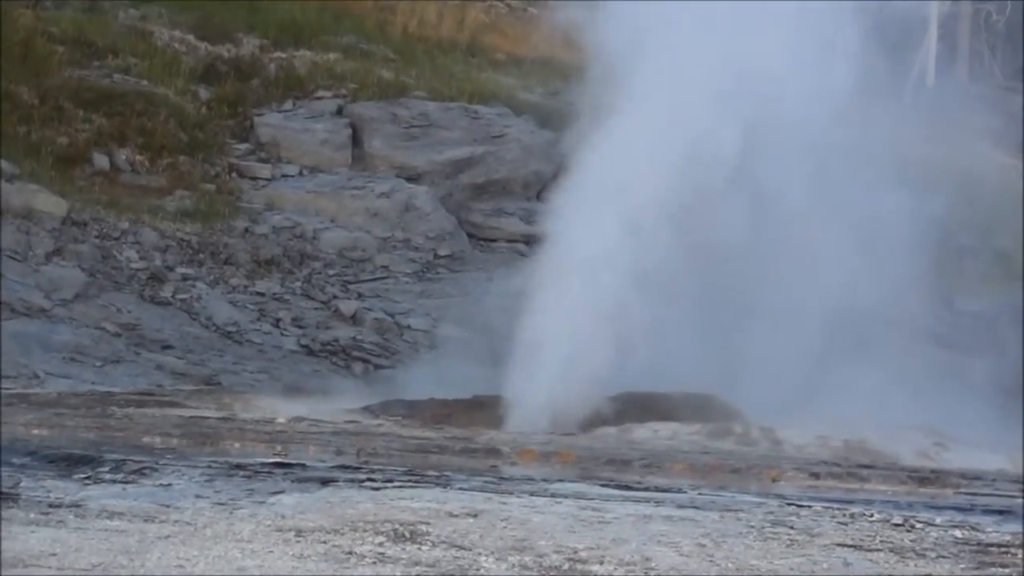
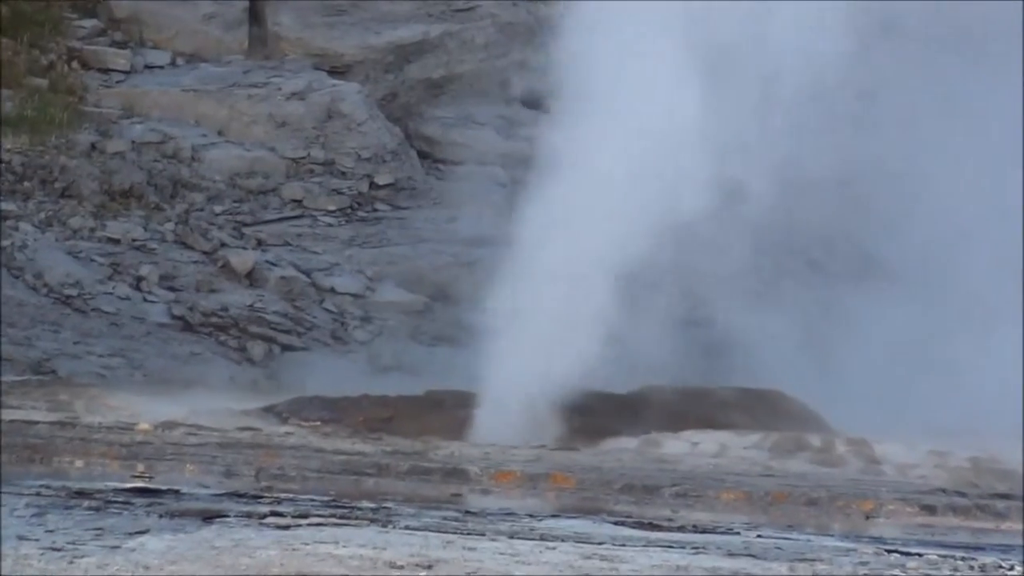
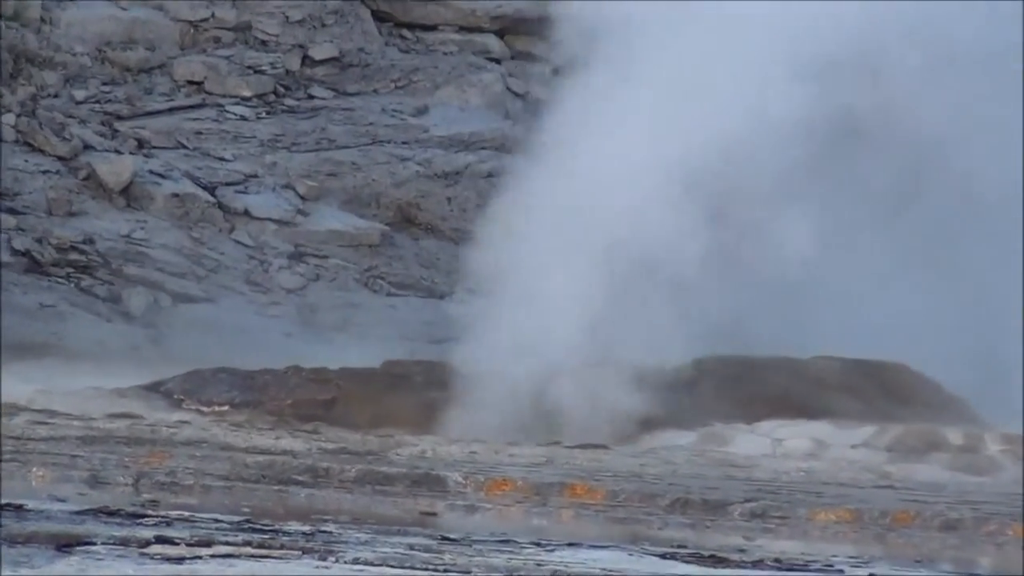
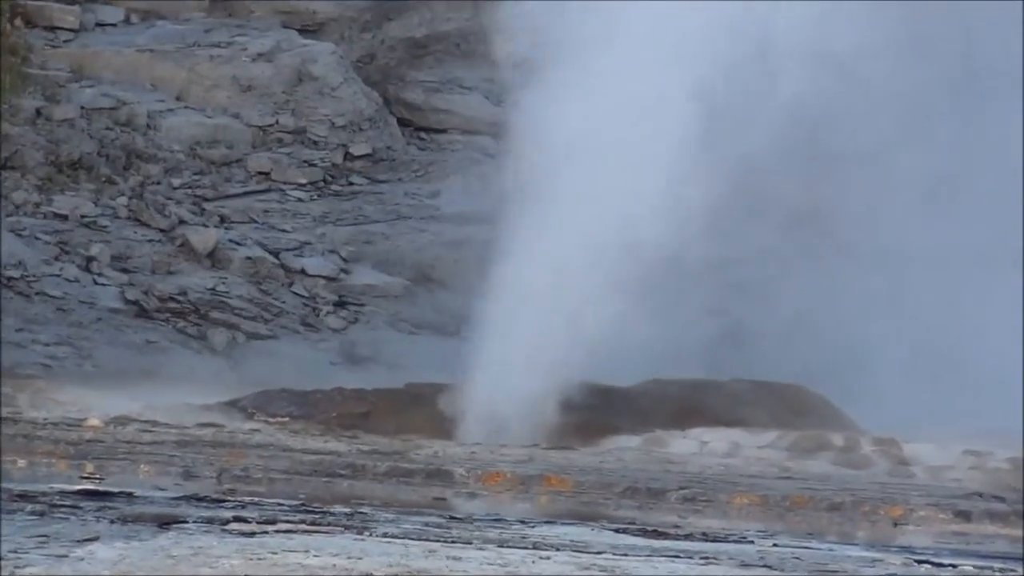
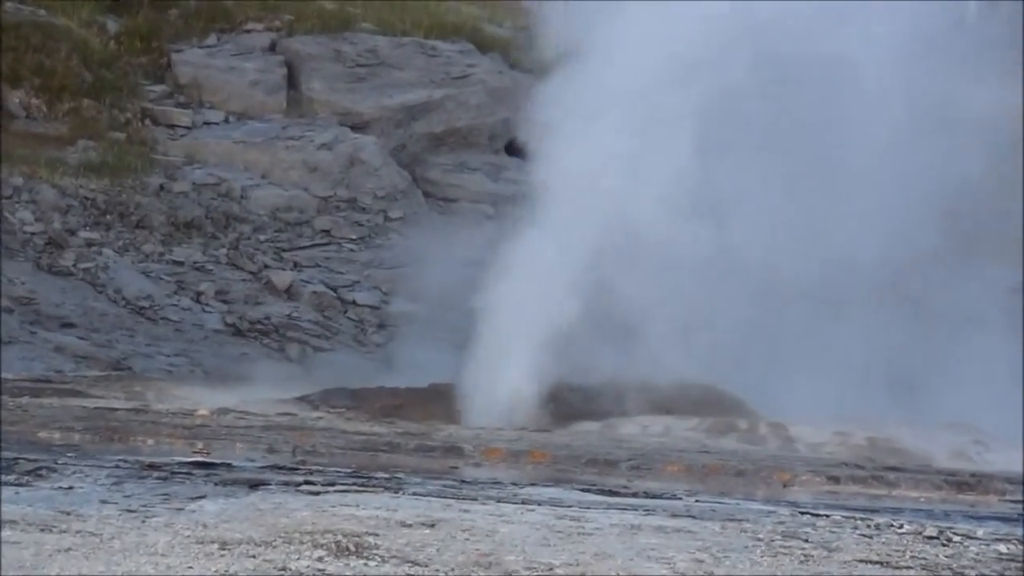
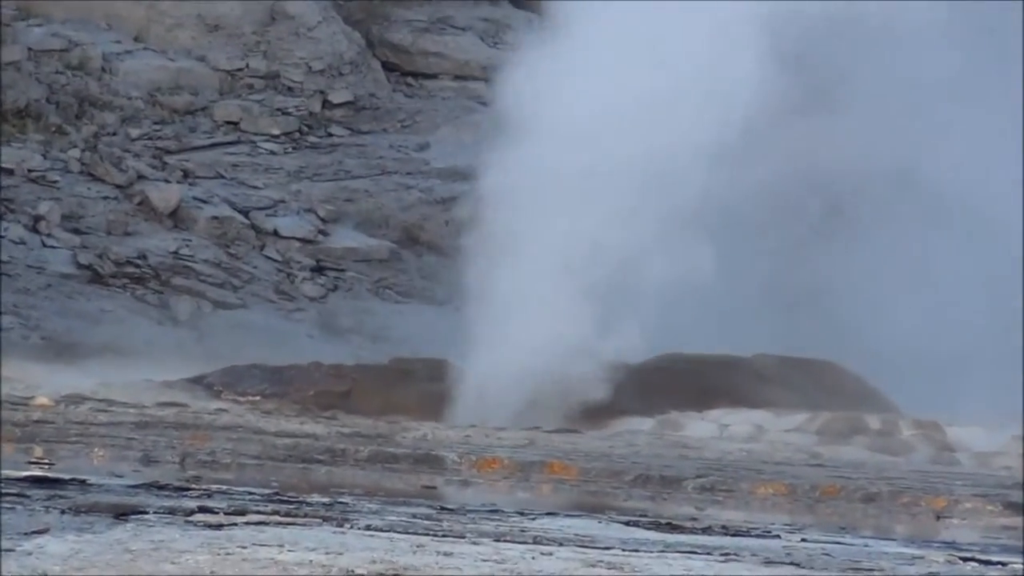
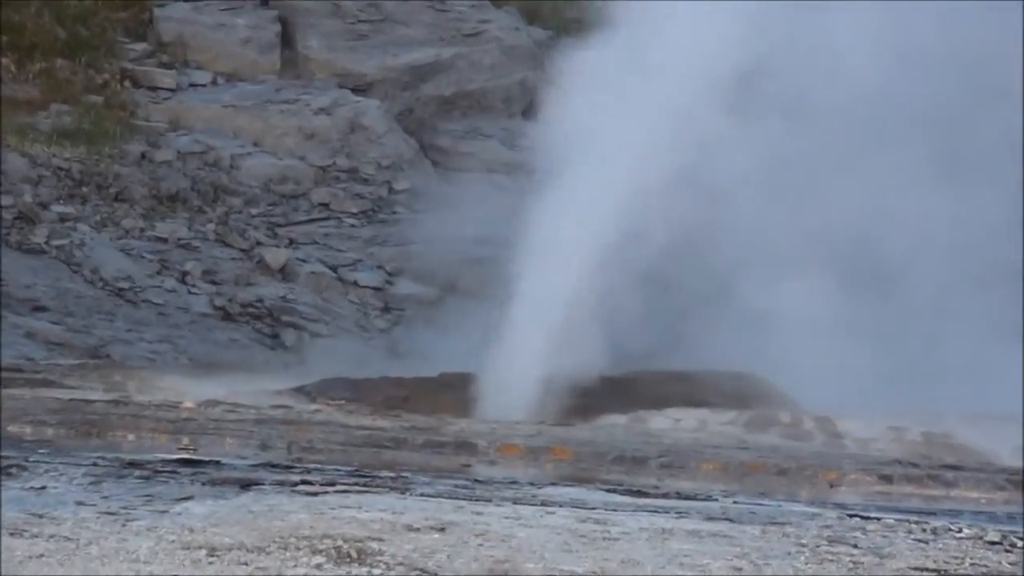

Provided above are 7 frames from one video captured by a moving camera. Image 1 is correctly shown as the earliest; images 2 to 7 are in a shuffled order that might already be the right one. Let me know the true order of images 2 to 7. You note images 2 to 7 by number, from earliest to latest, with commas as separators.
5, 7, 2, 4, 6, 3
